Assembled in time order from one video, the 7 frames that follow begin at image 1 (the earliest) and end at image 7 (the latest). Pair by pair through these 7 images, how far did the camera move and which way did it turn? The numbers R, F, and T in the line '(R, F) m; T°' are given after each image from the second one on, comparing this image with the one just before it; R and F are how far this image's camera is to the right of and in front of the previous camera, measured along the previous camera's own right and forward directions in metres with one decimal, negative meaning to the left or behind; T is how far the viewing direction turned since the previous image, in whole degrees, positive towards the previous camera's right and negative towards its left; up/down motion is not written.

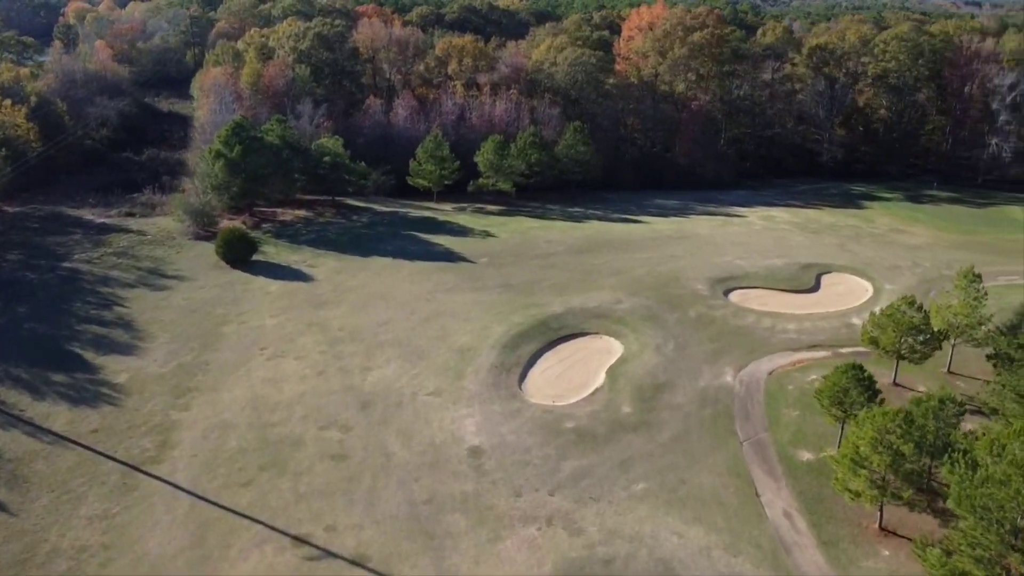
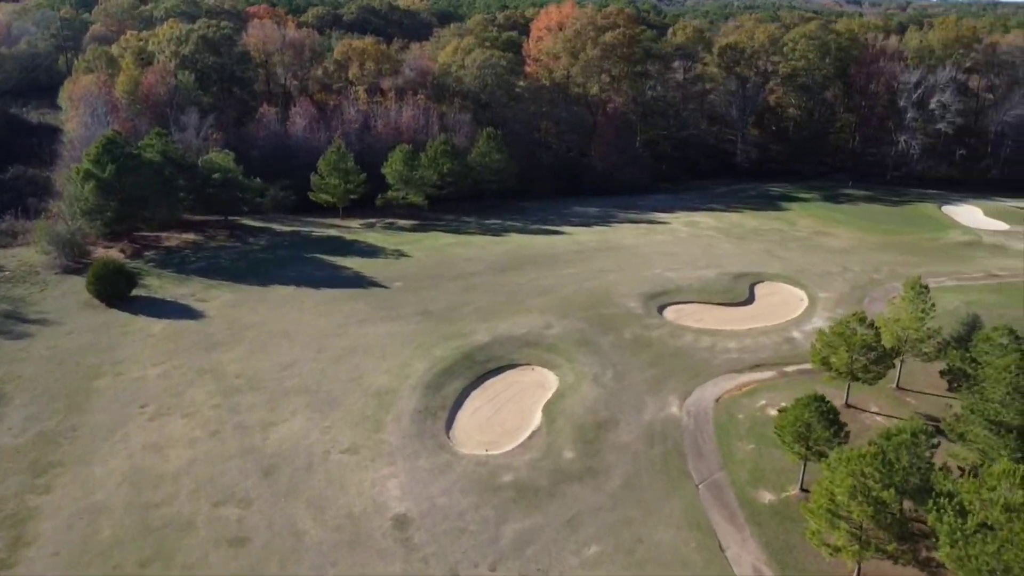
(-0.3, +3.5) m; +6°
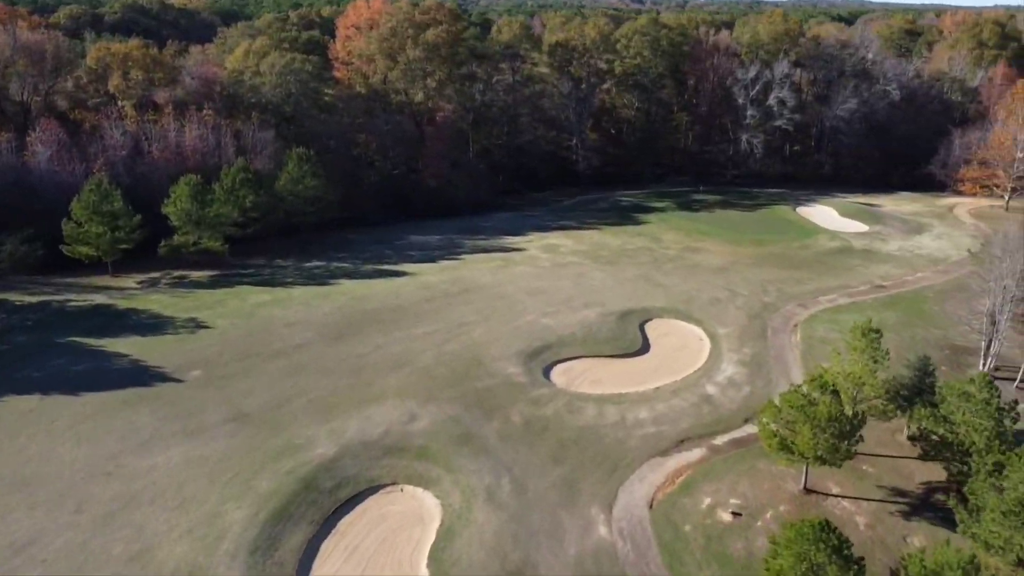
(-0.8, +8.6) m; +13°
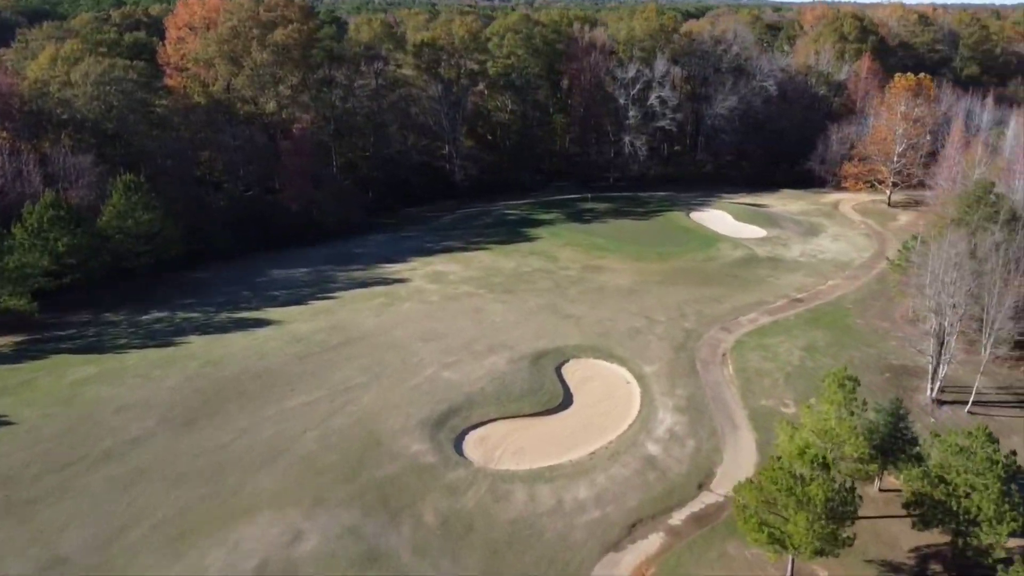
(-0.9, +5.5) m; +10°
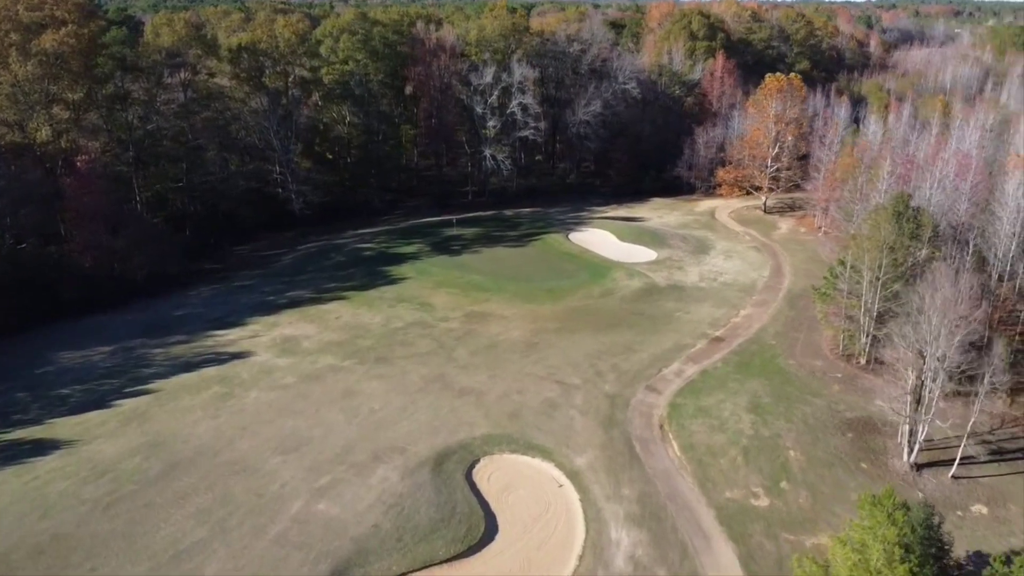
(-1.4, +7.2) m; +12°
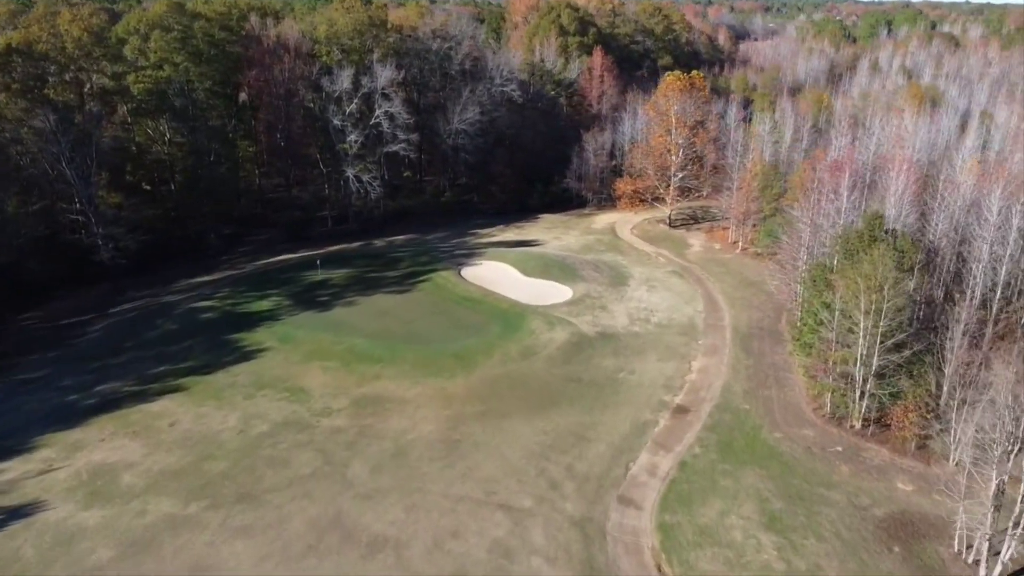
(-1.7, +8.2) m; +11°
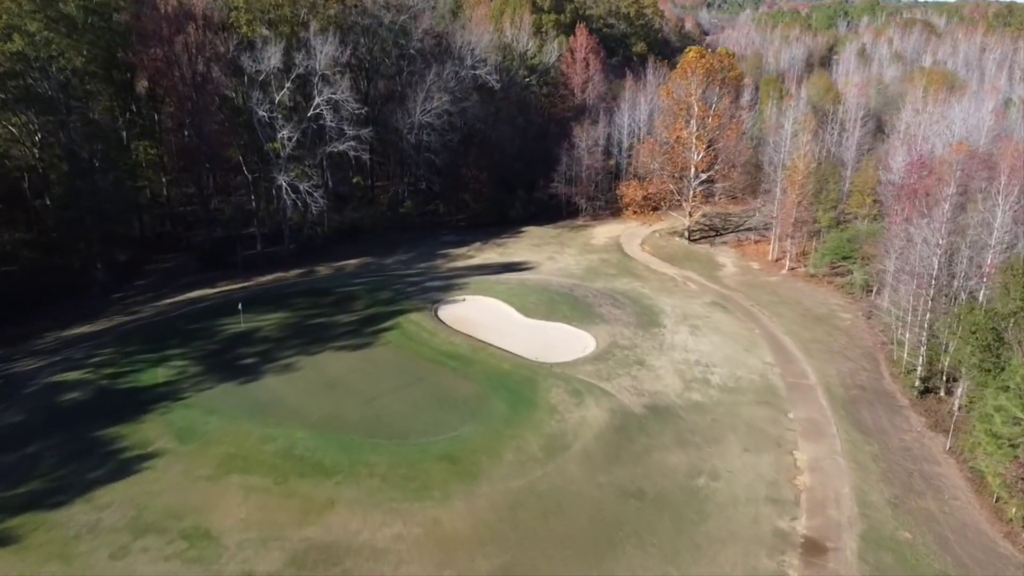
(-1.8, +9.9) m; +4°
